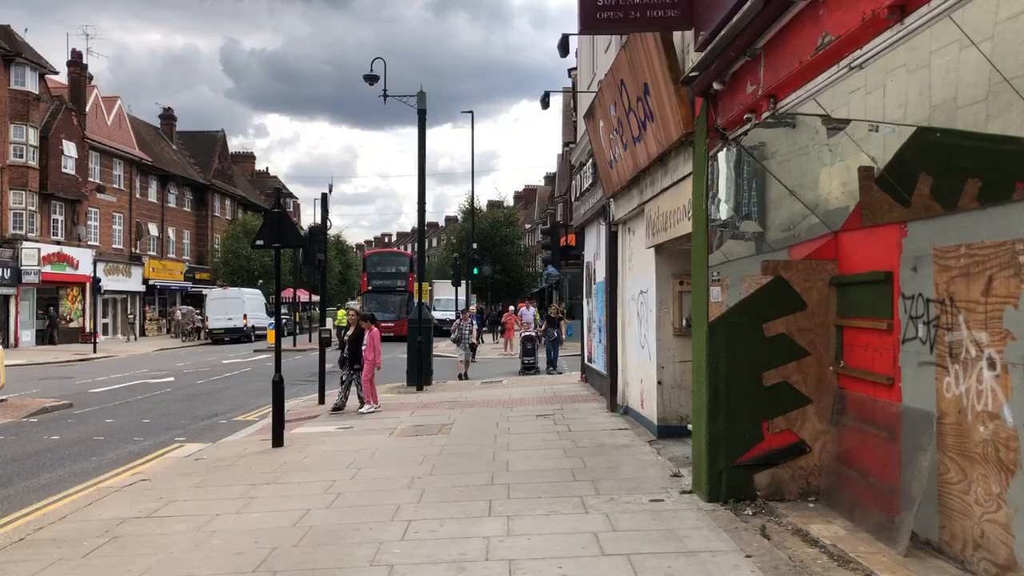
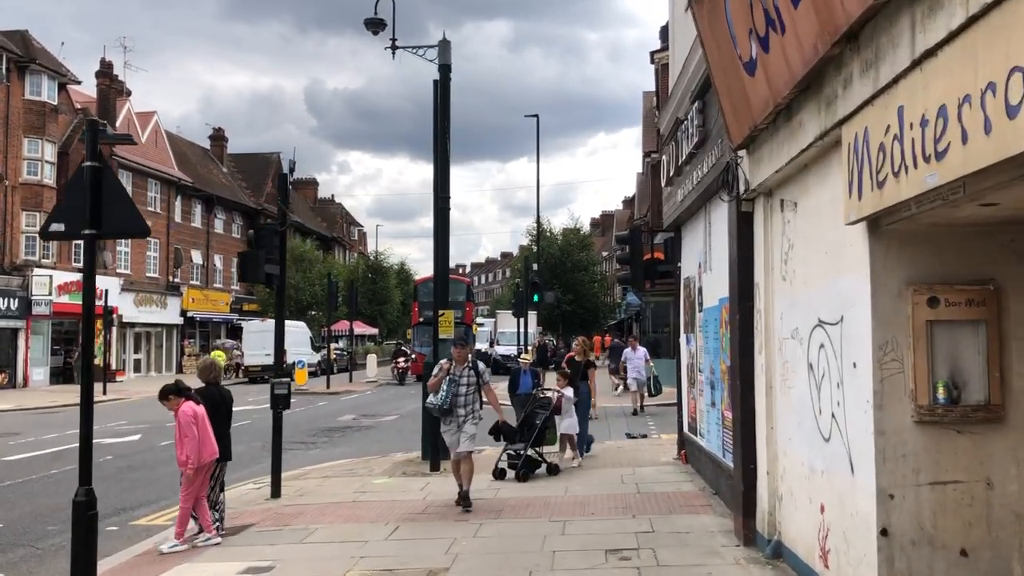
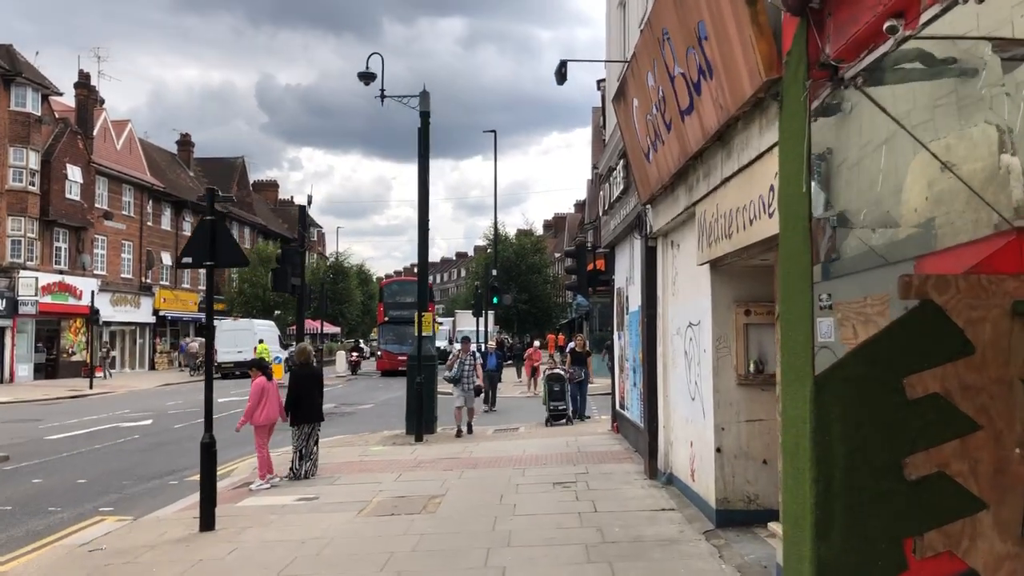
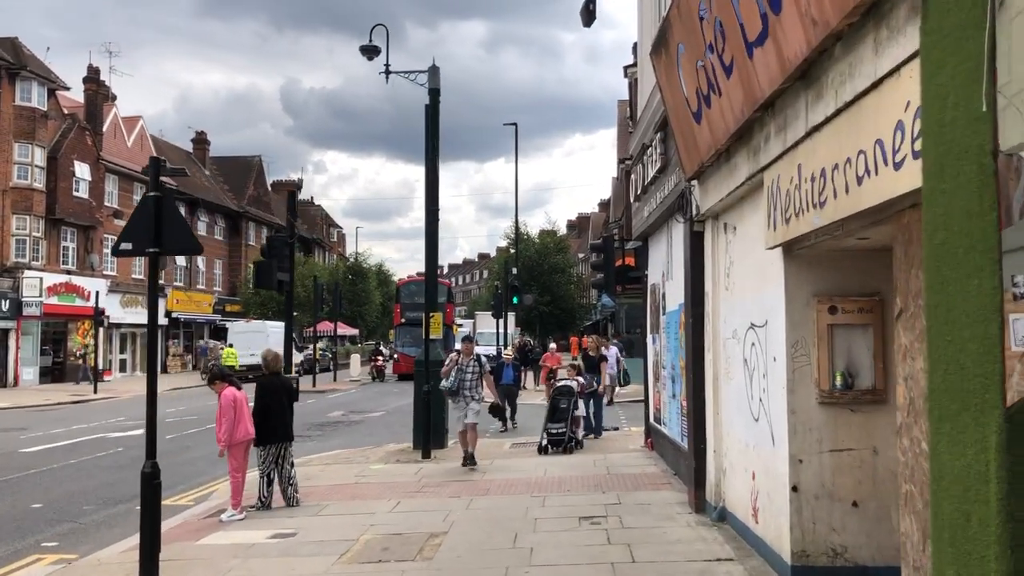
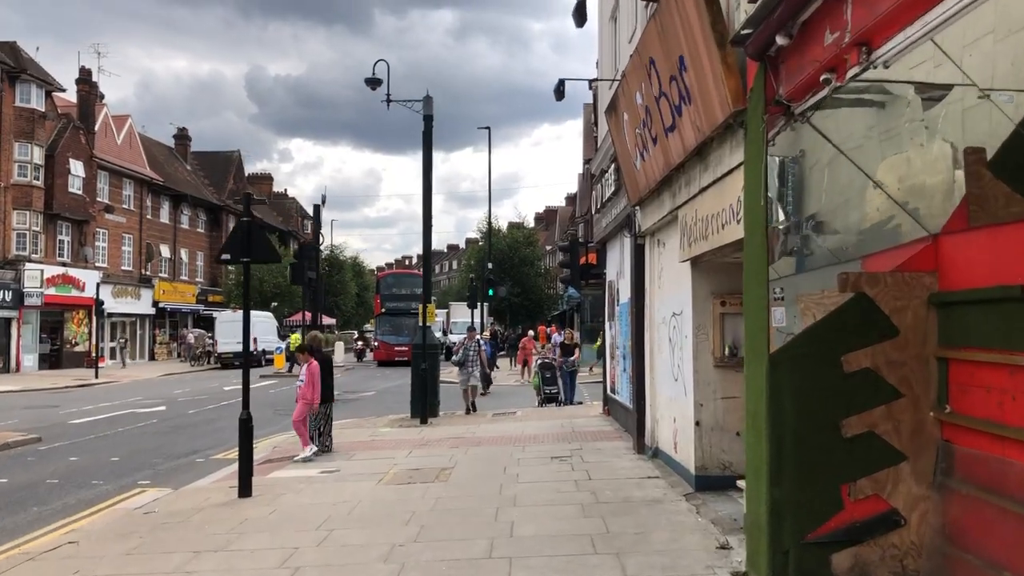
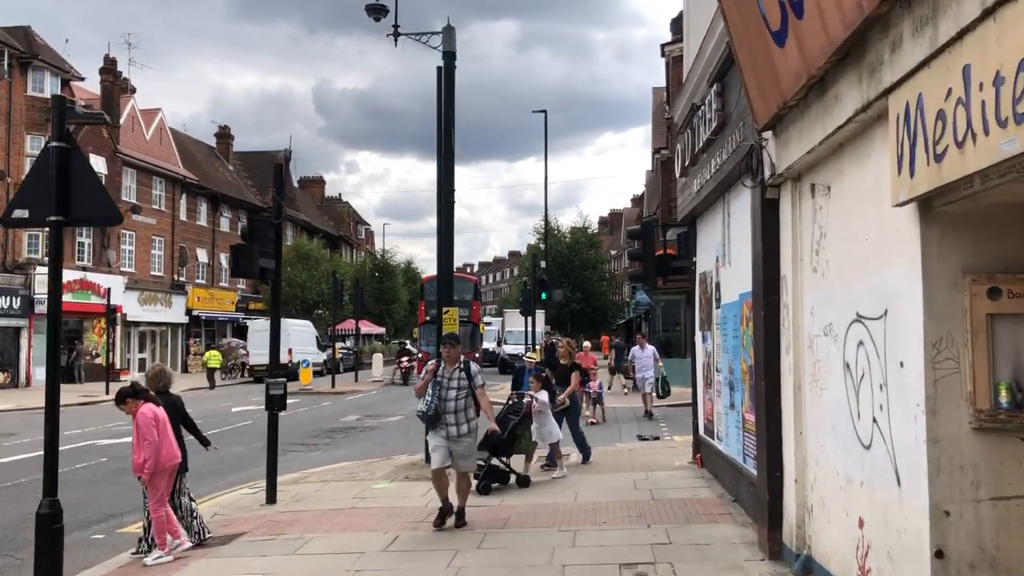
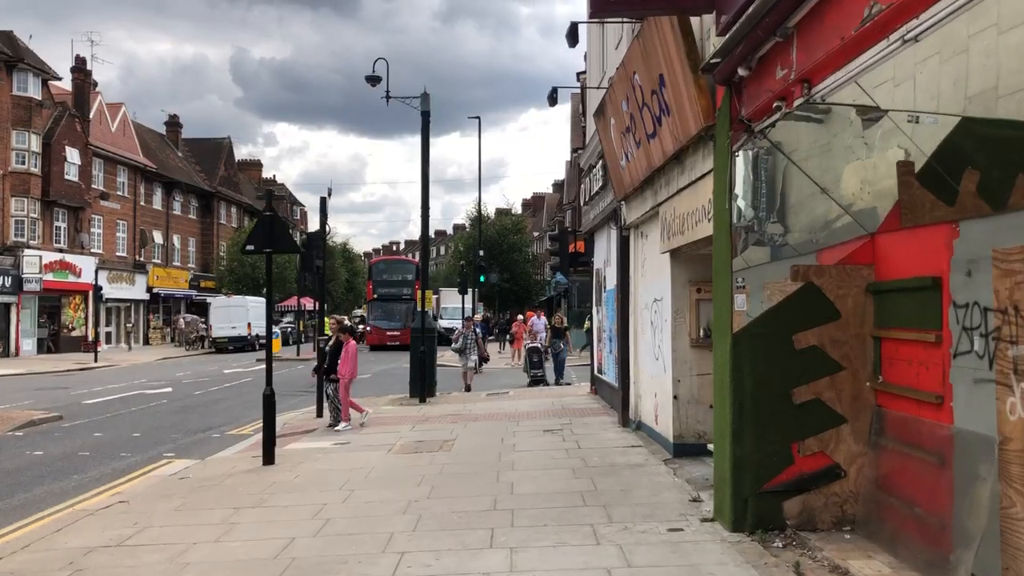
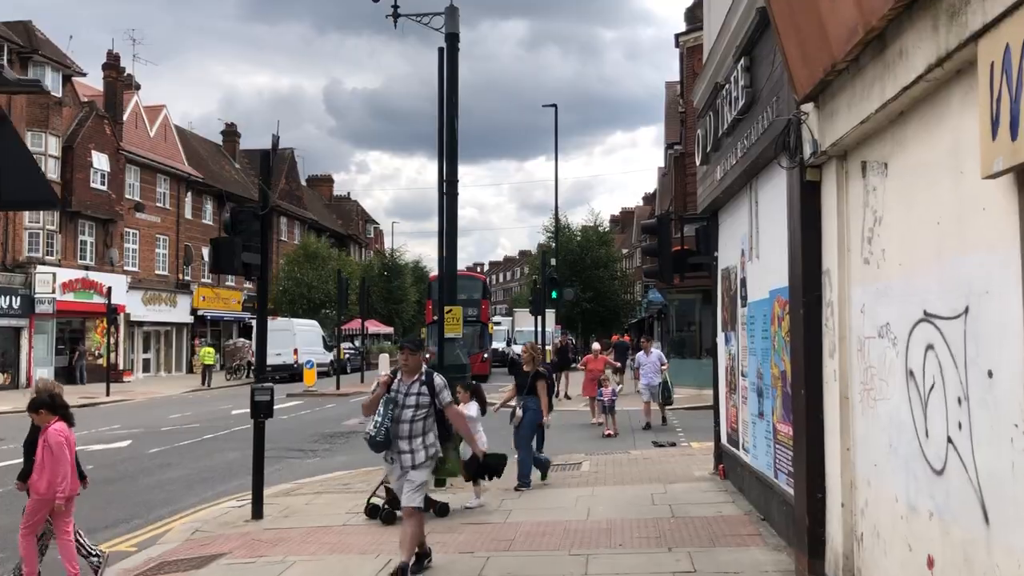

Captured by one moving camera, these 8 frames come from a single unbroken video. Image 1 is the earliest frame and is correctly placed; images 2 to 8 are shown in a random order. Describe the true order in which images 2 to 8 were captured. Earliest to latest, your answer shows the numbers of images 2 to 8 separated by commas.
7, 5, 3, 4, 2, 6, 8
